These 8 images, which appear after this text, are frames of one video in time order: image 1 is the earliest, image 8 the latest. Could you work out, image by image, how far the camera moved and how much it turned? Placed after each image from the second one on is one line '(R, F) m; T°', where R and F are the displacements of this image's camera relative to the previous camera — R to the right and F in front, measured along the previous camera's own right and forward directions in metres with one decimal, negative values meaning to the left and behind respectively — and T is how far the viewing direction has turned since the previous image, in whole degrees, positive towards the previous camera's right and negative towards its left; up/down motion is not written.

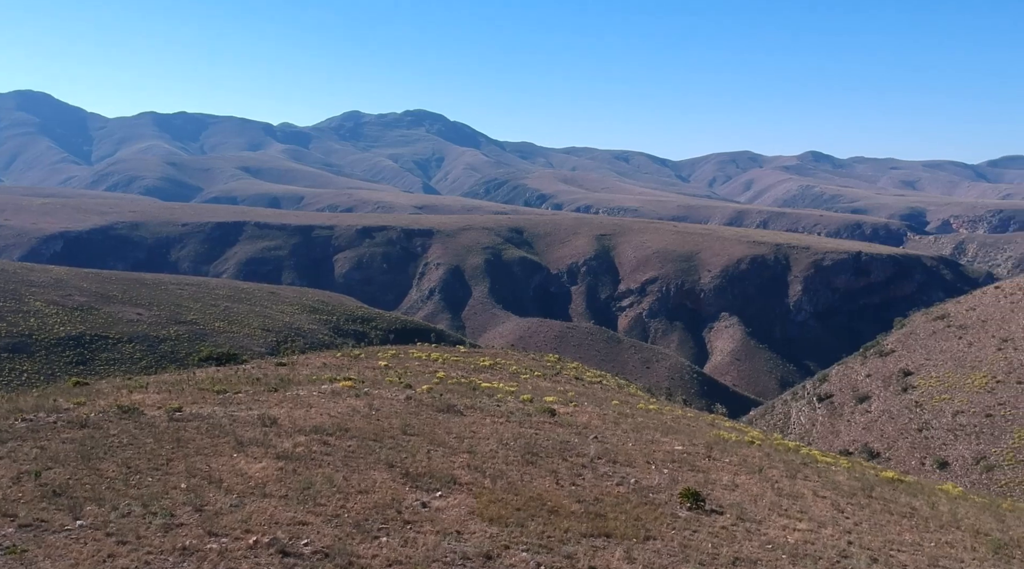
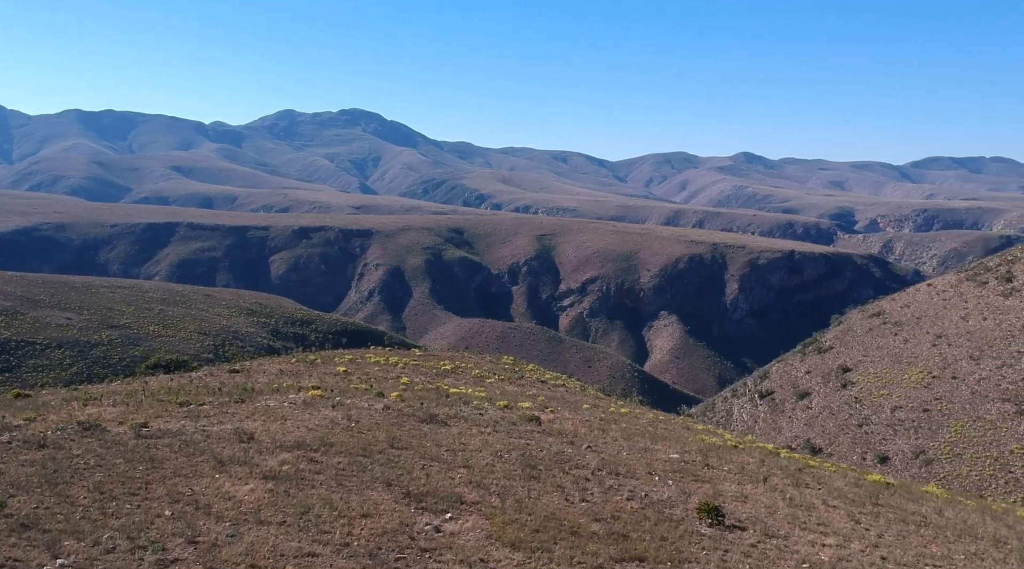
(-0.5, +0.6) m; +4°
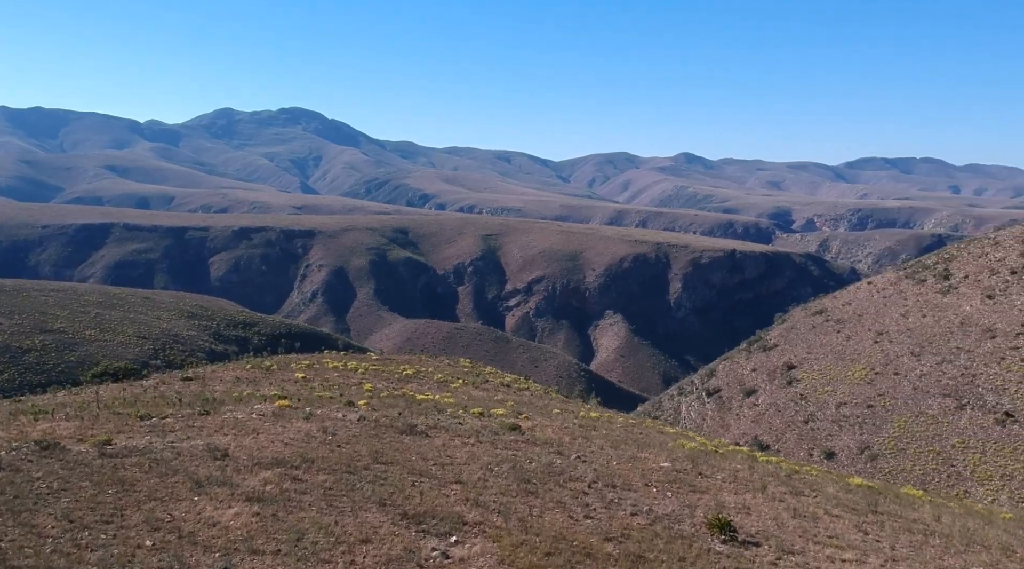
(-0.4, +0.5) m; +3°
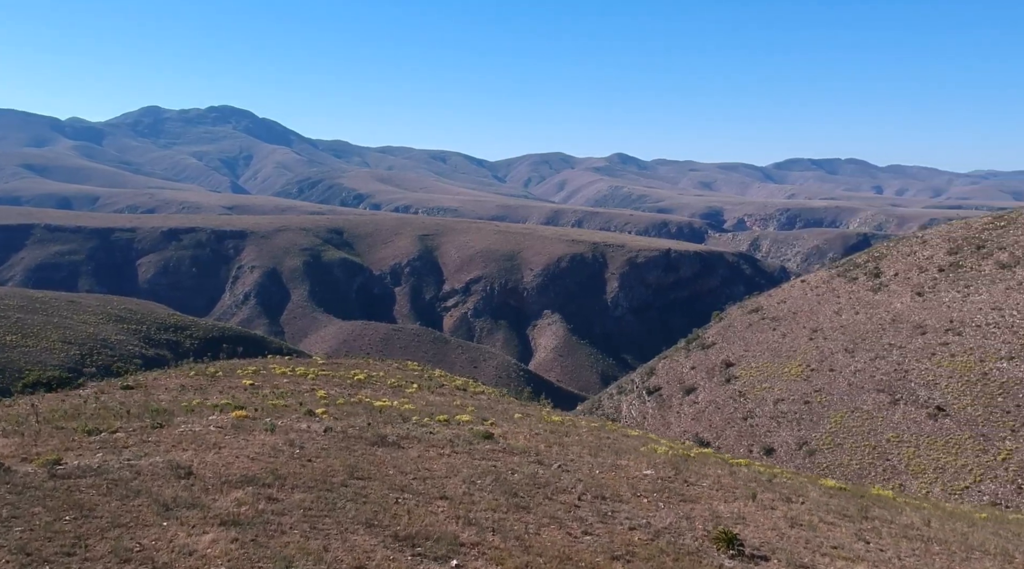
(-0.4, +0.5) m; +4°
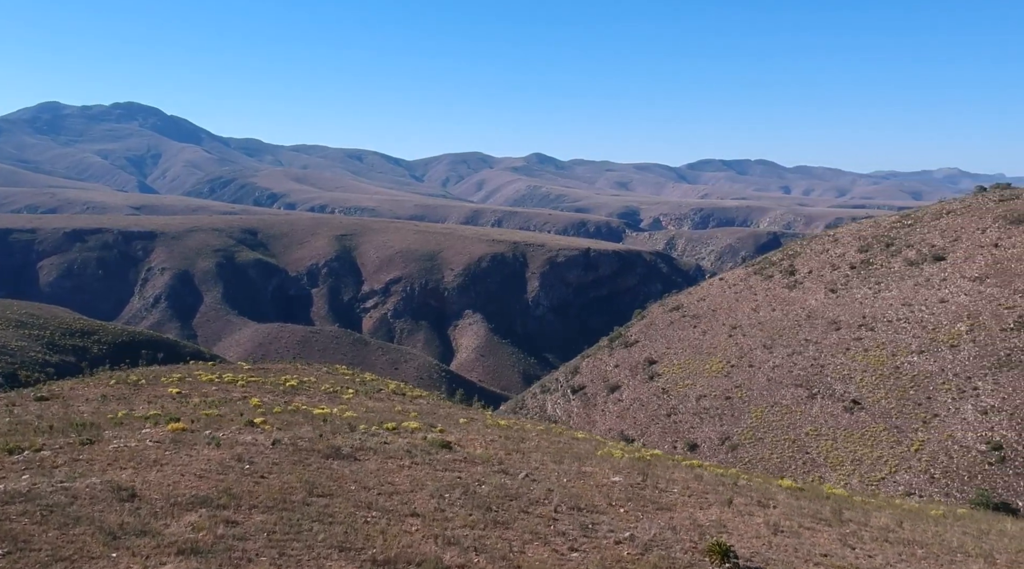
(-0.4, +0.5) m; +5°
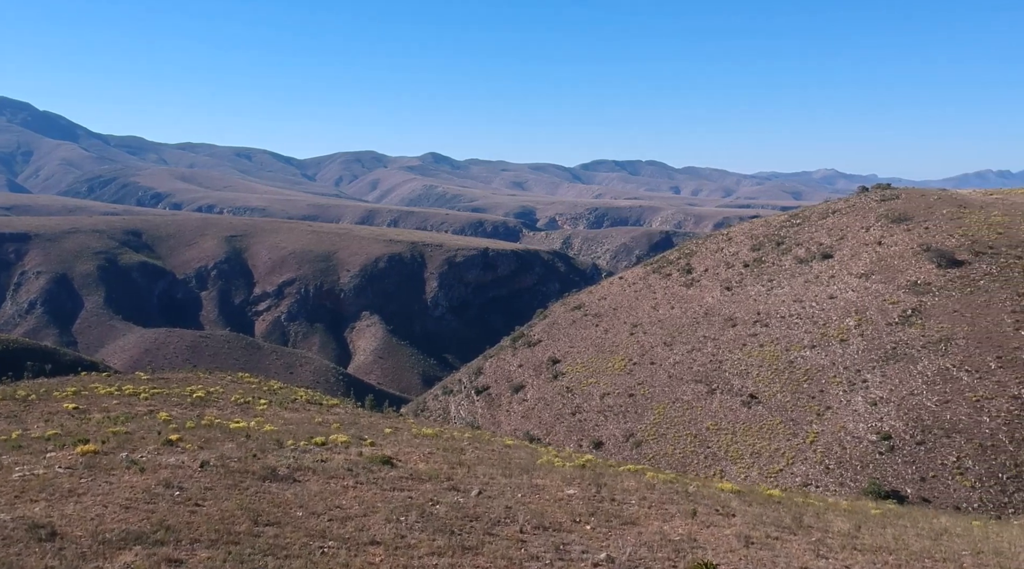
(-0.4, +0.6) m; +6°
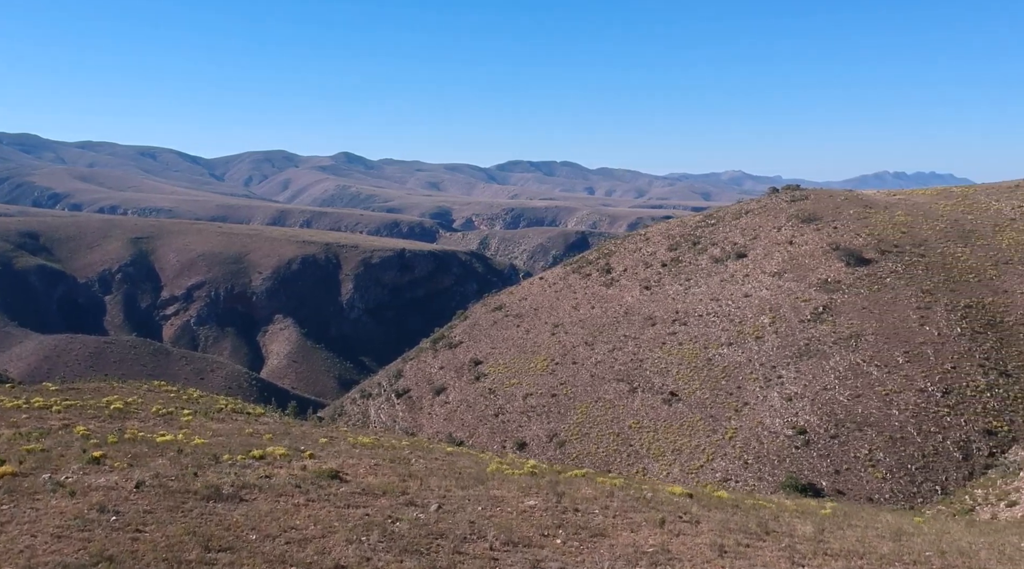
(-0.3, +0.4) m; +5°
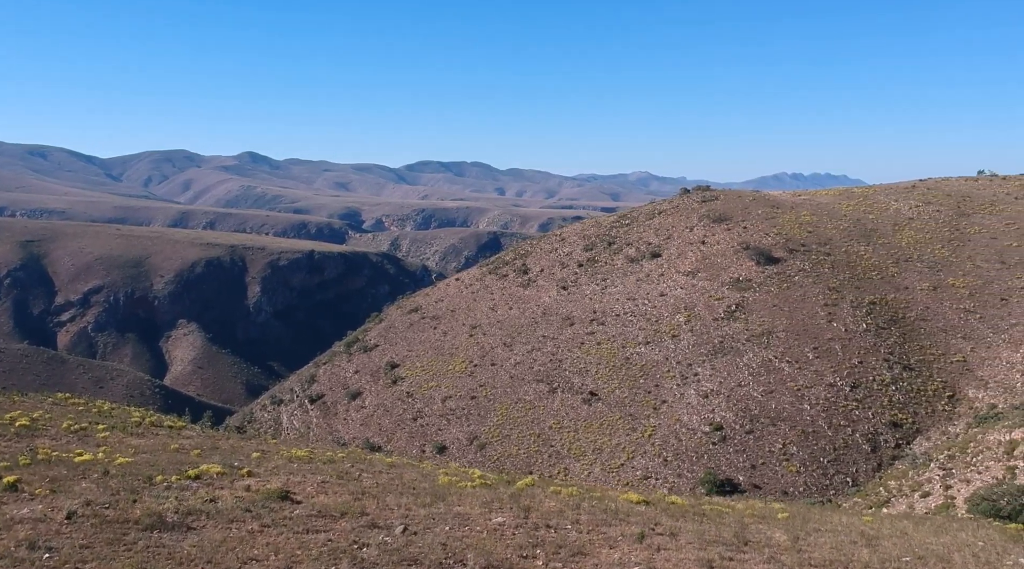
(-0.4, +0.5) m; +5°
